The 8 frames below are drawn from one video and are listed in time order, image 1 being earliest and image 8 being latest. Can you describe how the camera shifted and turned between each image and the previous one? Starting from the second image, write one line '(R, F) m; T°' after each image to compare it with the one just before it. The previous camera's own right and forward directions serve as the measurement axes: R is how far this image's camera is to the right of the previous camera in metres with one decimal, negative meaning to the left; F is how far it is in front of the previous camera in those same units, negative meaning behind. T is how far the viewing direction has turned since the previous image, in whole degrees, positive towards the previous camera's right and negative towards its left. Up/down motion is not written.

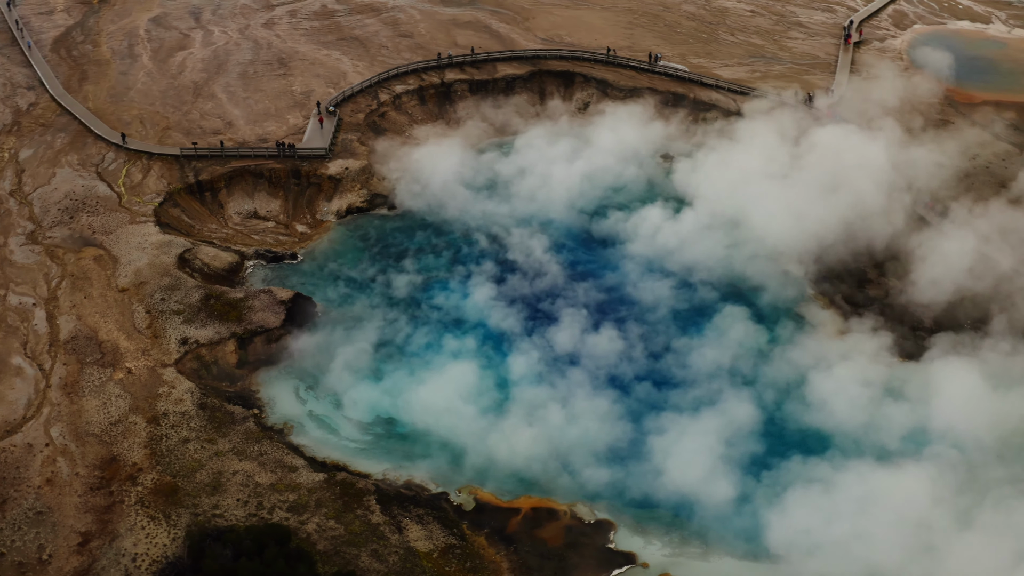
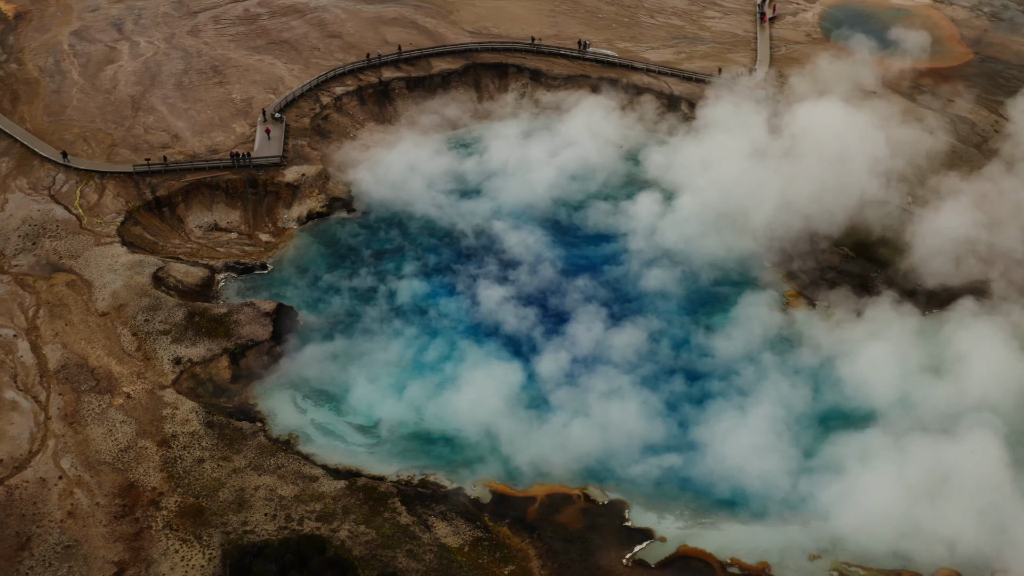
(-4.7, -0.3) m; +6°
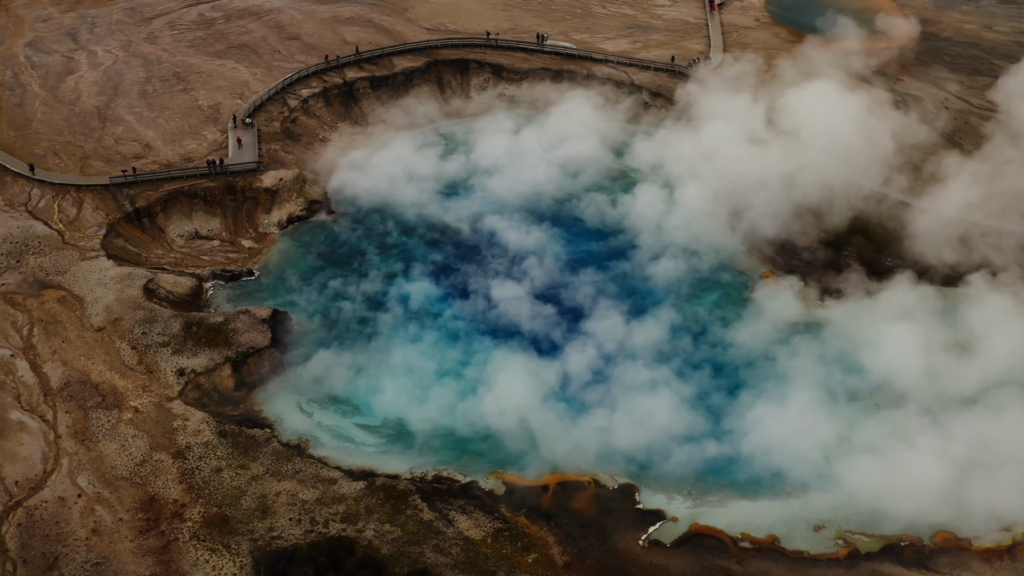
(-2.9, -0.4) m; +3°
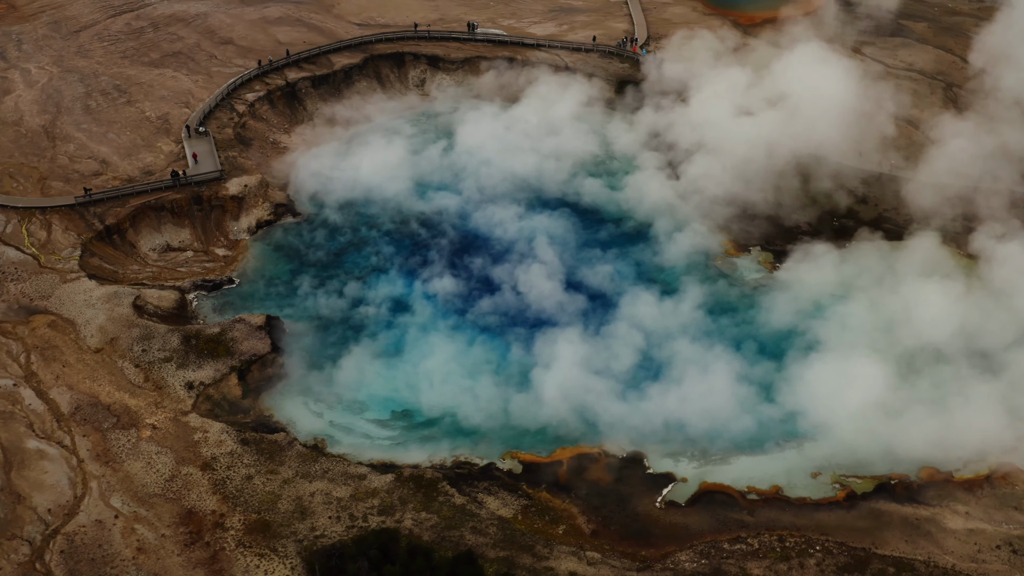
(-4.3, -0.8) m; +5°
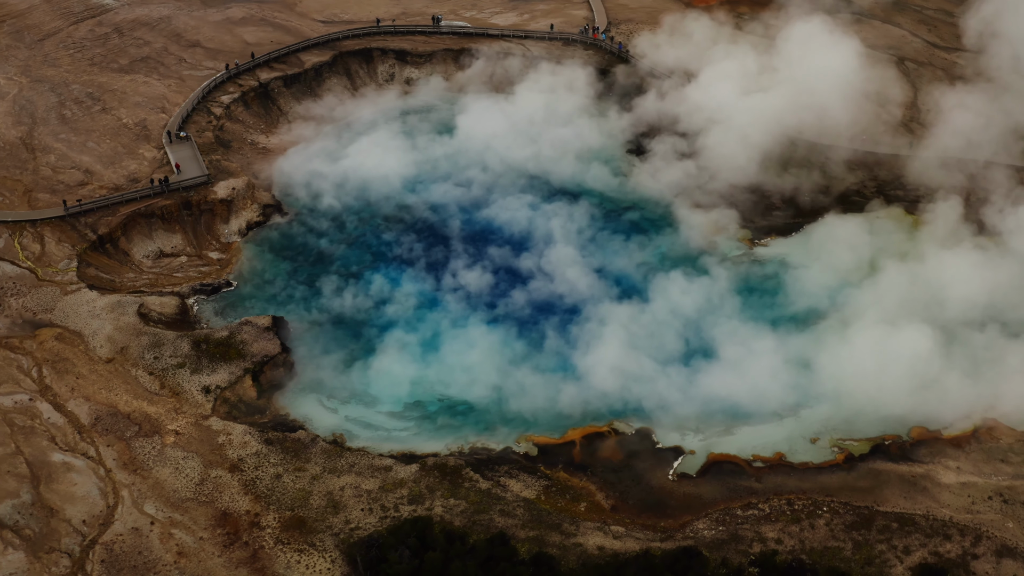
(-2.6, -0.5) m; +3°
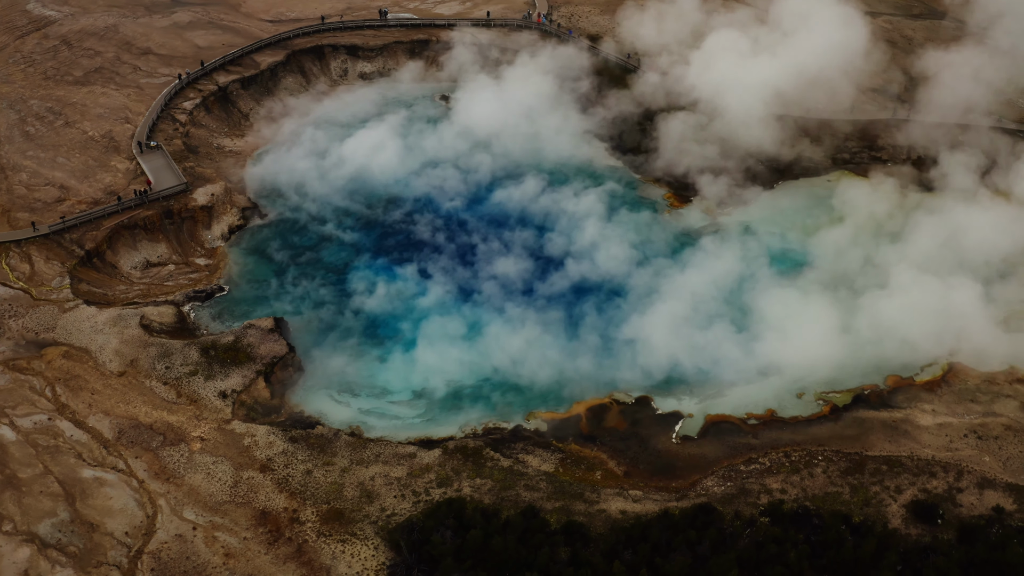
(-2.9, -1.0) m; +3°
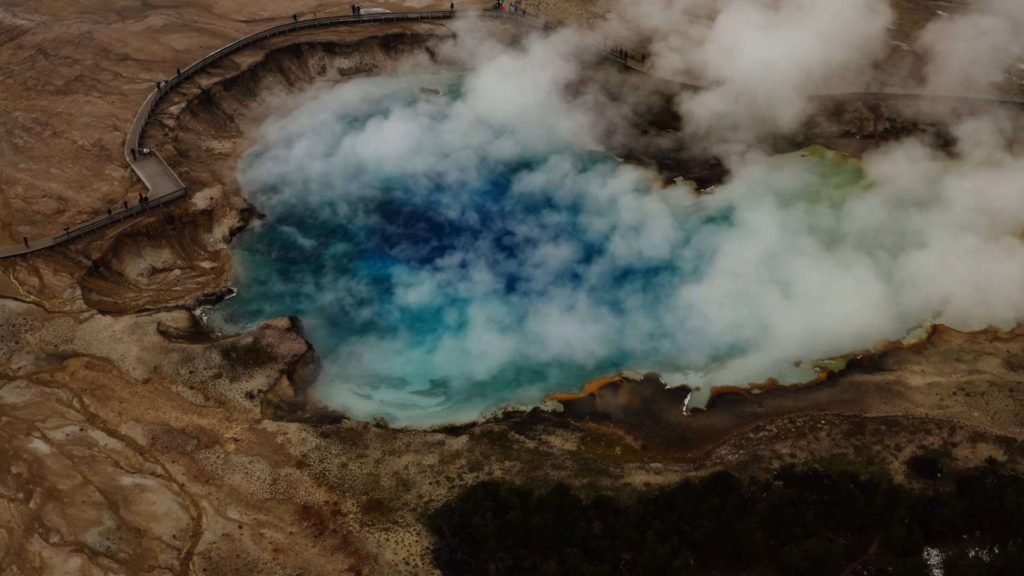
(-2.2, -0.8) m; +2°
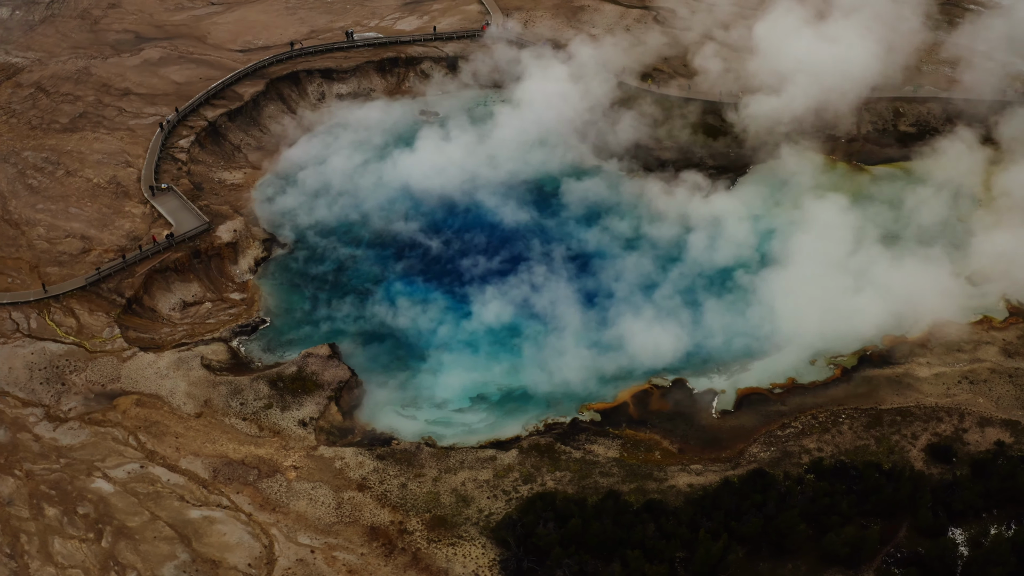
(-3.0, -1.1) m; +1°
